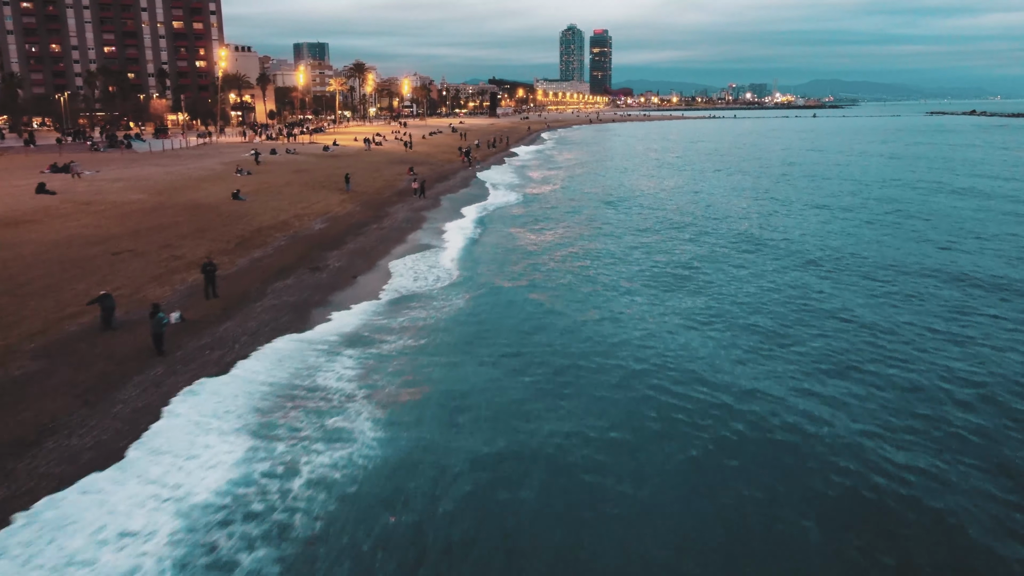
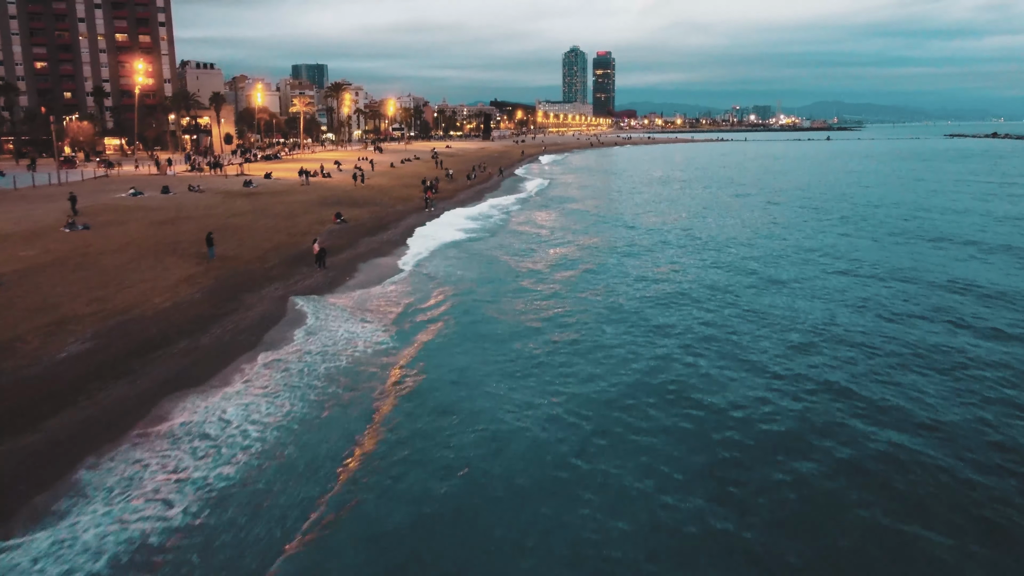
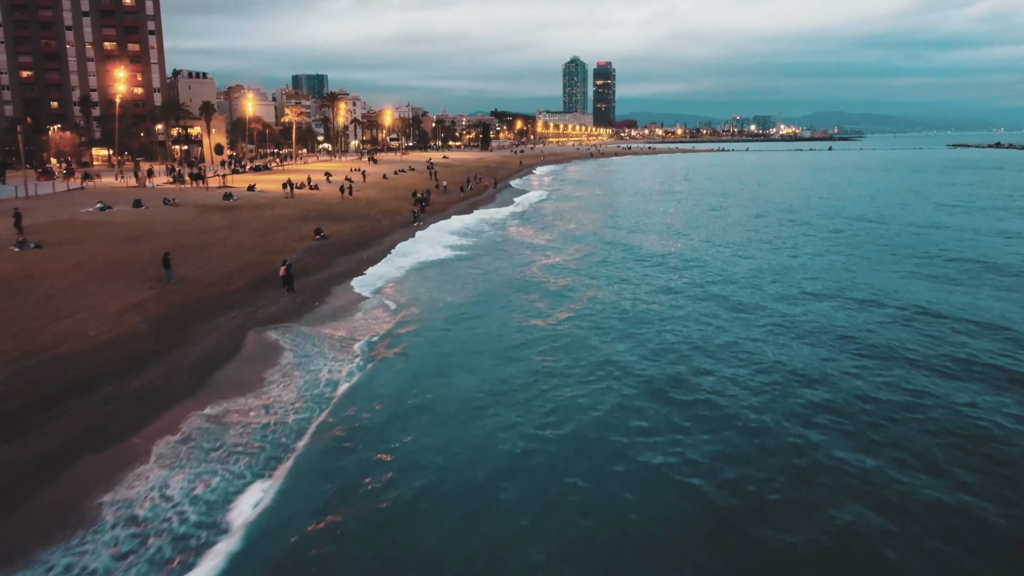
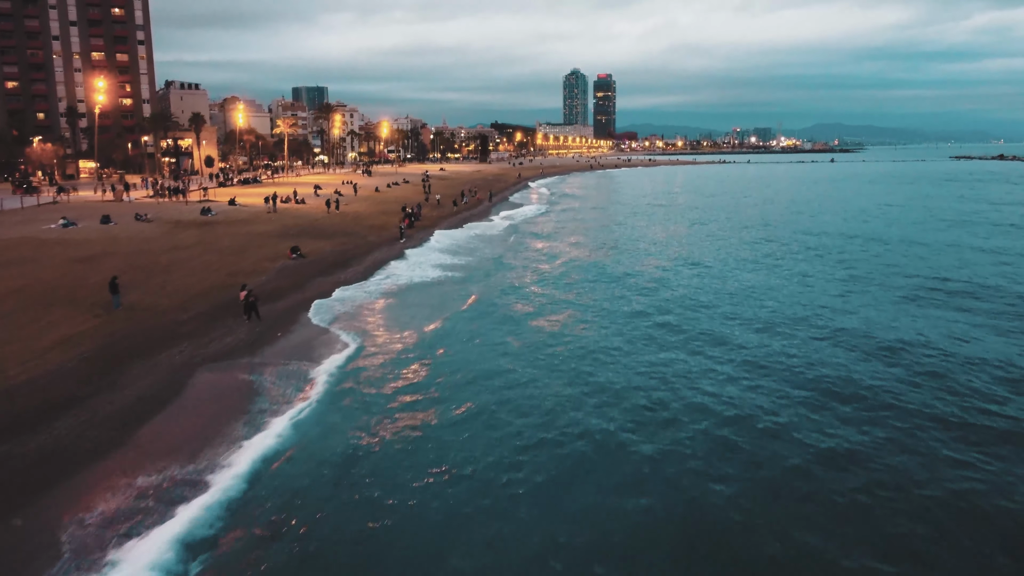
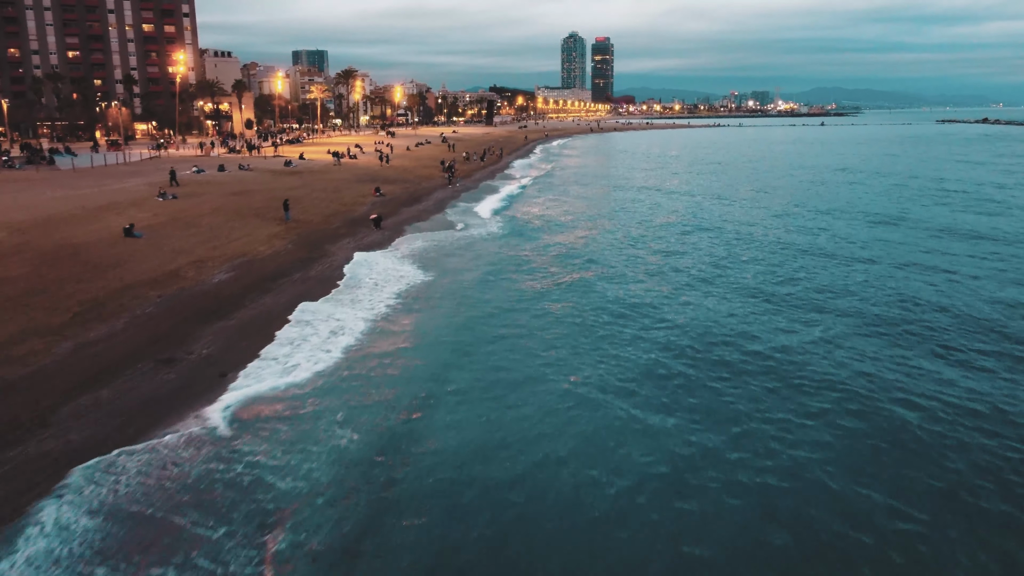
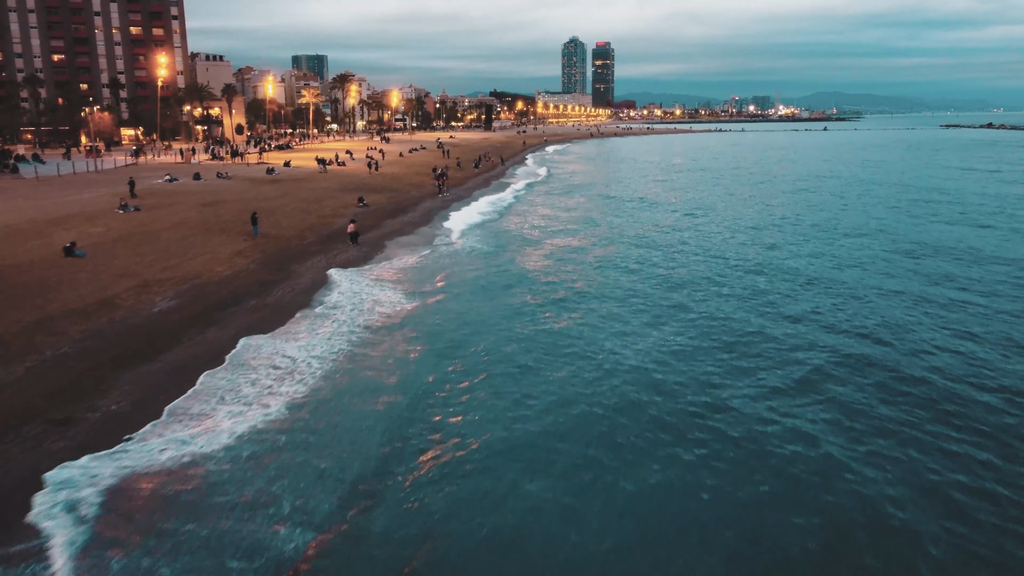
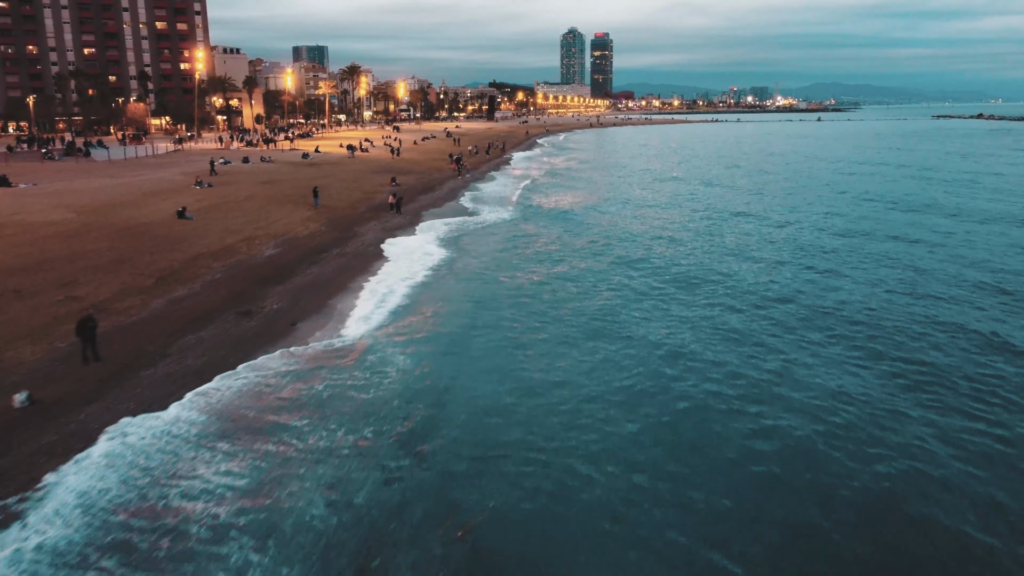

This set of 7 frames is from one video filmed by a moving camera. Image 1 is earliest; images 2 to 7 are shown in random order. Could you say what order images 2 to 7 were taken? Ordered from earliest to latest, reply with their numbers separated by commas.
7, 5, 6, 2, 3, 4
